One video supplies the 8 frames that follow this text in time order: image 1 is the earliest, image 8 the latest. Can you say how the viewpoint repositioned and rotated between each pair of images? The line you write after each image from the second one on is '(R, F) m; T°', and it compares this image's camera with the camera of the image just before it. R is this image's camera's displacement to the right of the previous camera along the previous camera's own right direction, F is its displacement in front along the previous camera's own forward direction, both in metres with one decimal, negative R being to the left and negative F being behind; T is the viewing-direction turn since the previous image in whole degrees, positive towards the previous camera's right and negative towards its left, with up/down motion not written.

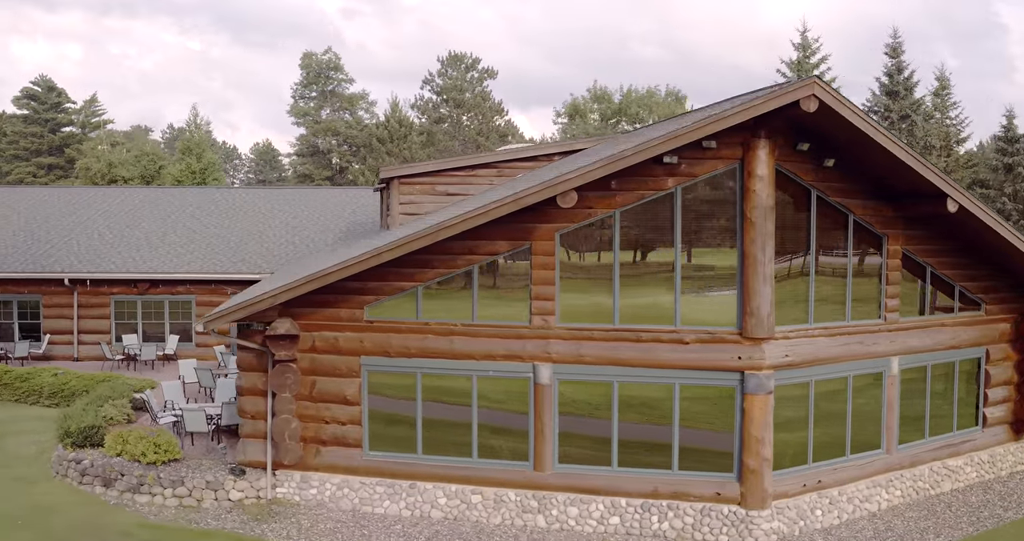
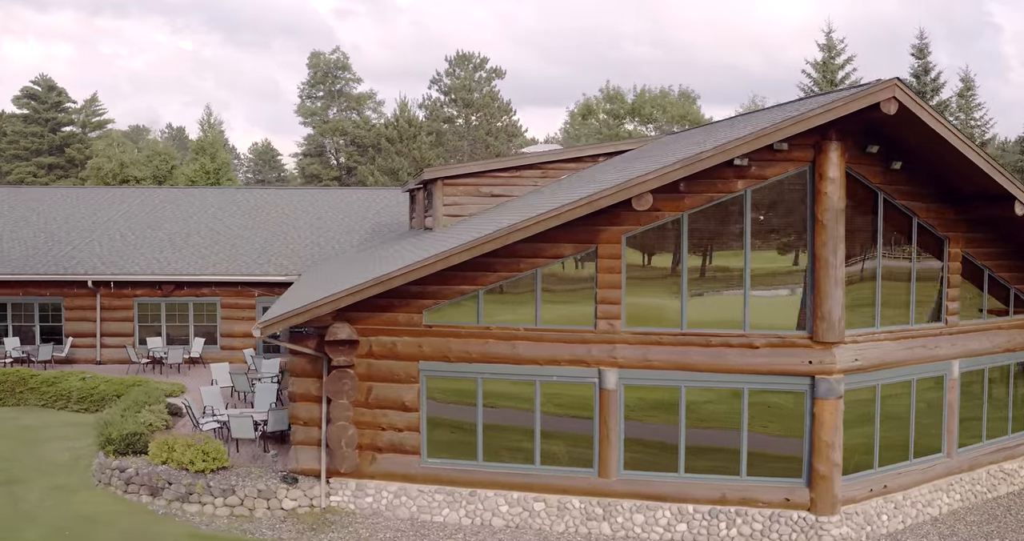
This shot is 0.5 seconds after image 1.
(-0.8, +0.3) m; +1°
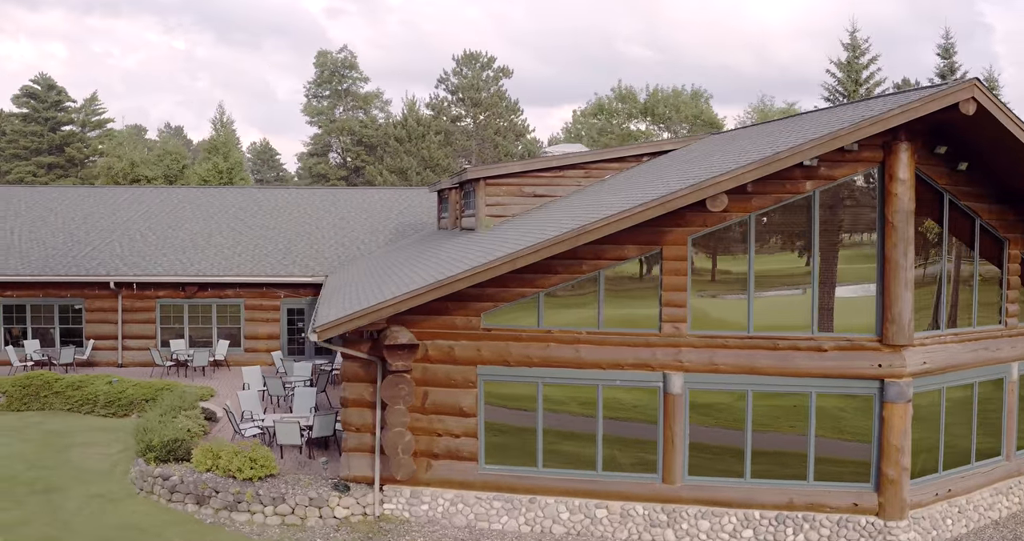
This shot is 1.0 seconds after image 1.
(-0.8, +0.3) m; +1°
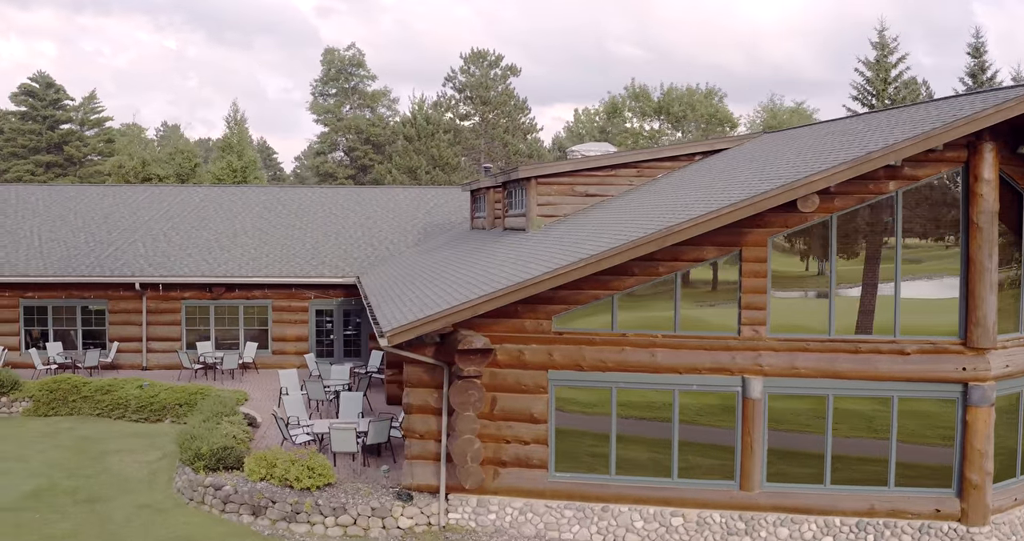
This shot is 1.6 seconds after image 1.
(-0.9, +0.4) m; +1°
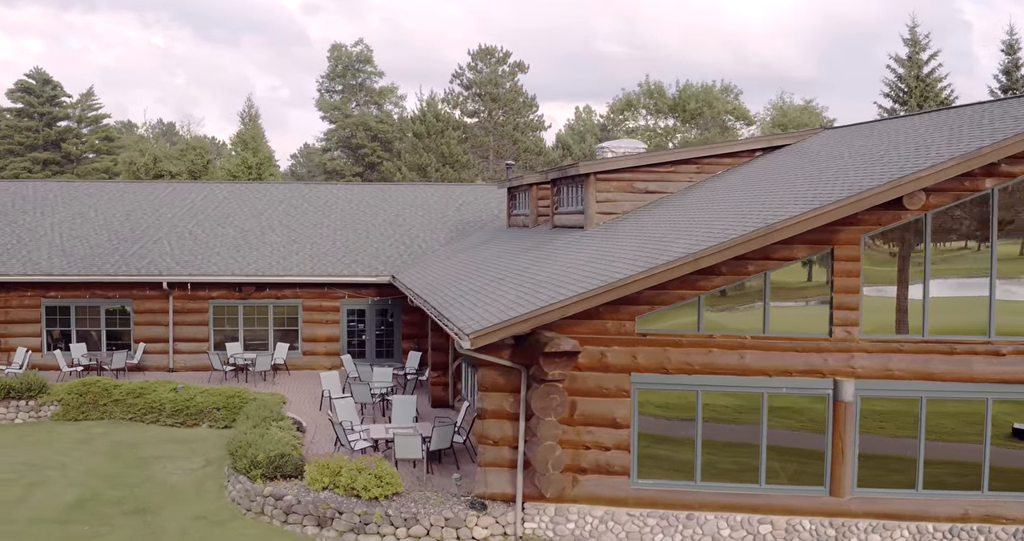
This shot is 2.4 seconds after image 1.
(-1.0, +0.5) m; +1°
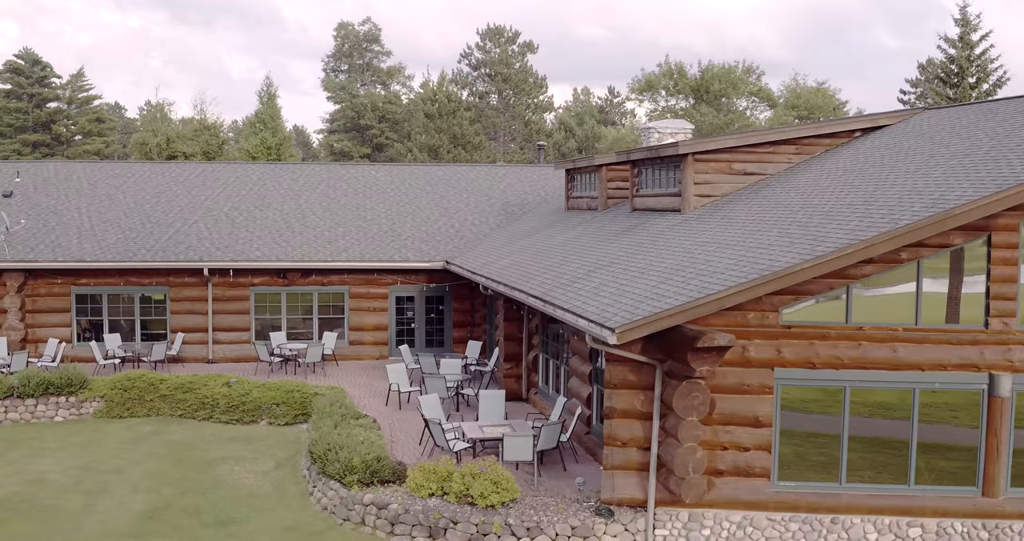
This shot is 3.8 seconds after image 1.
(-1.5, +1.0) m; +2°
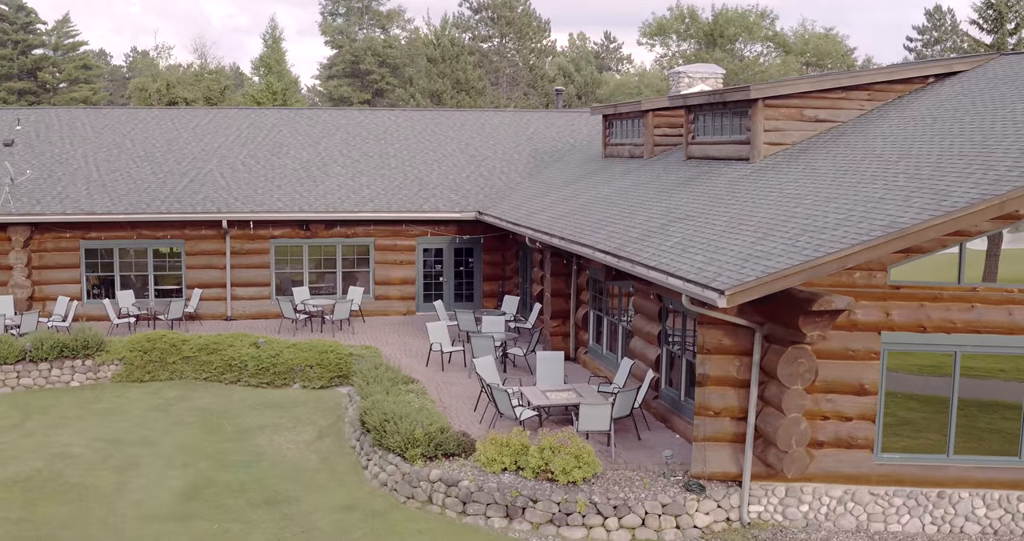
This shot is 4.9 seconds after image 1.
(-0.9, +1.0) m; +1°
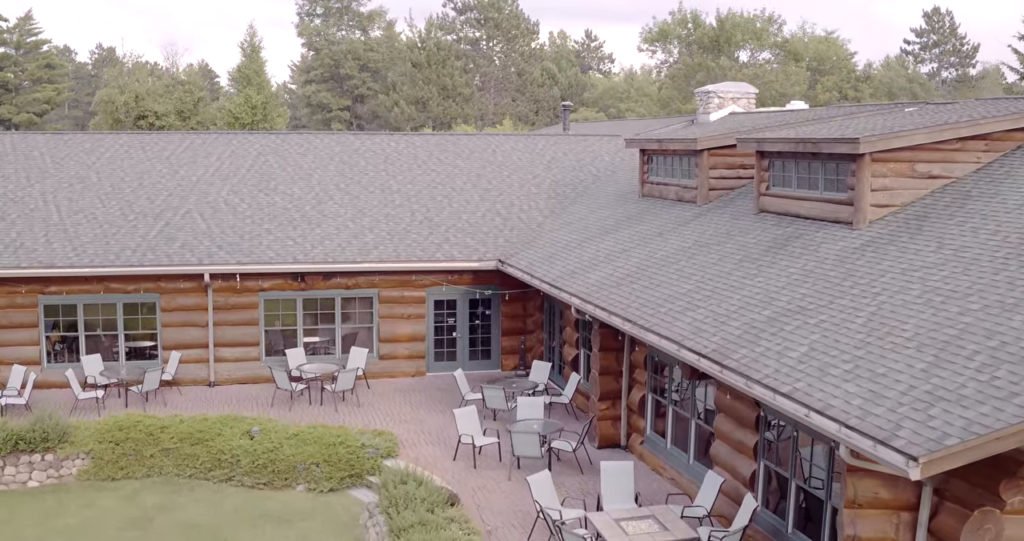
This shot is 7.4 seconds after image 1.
(-0.9, +2.3) m; +2°
